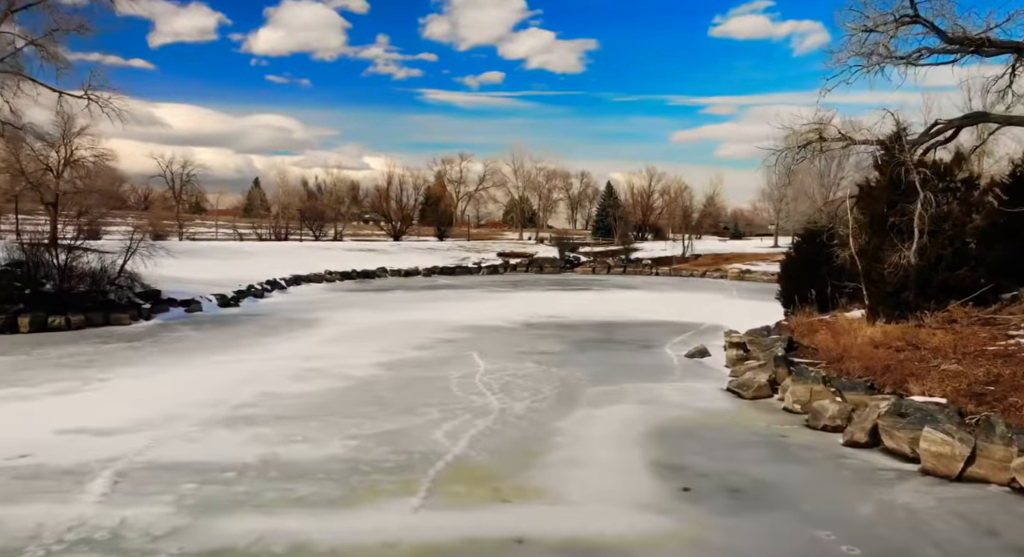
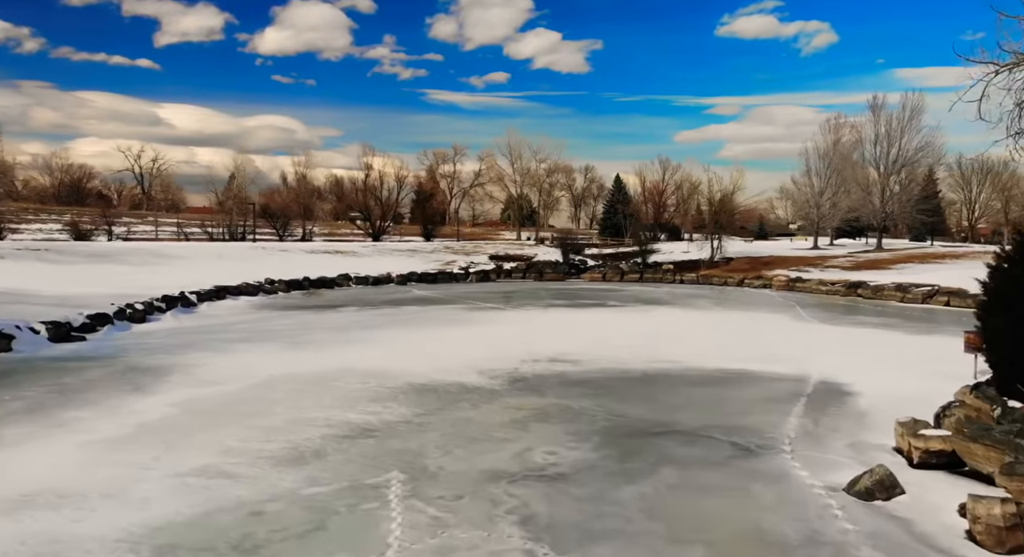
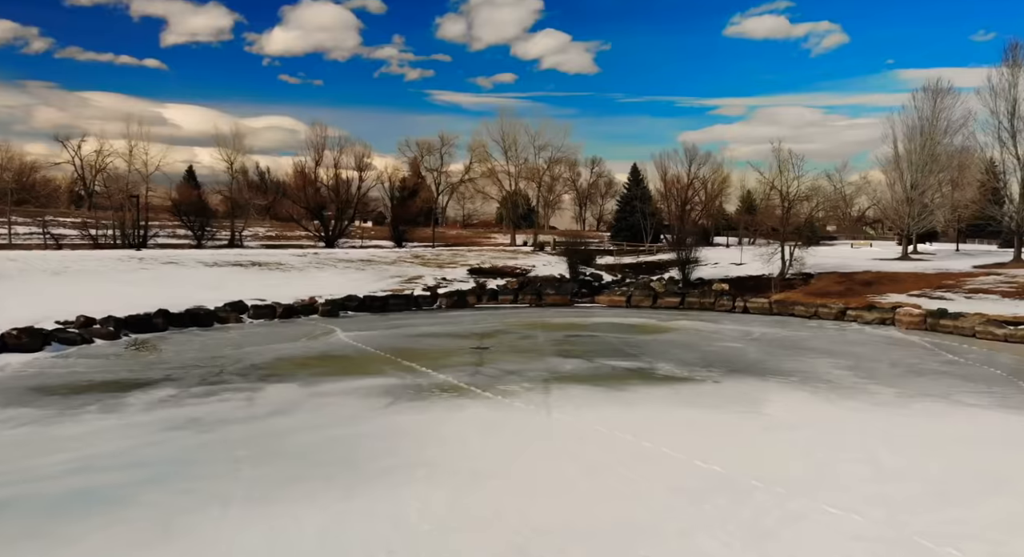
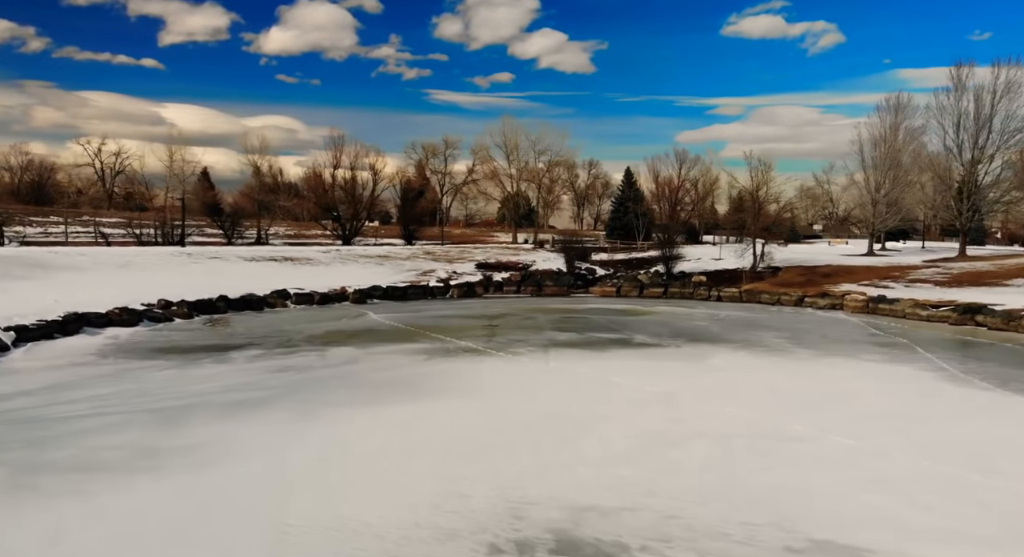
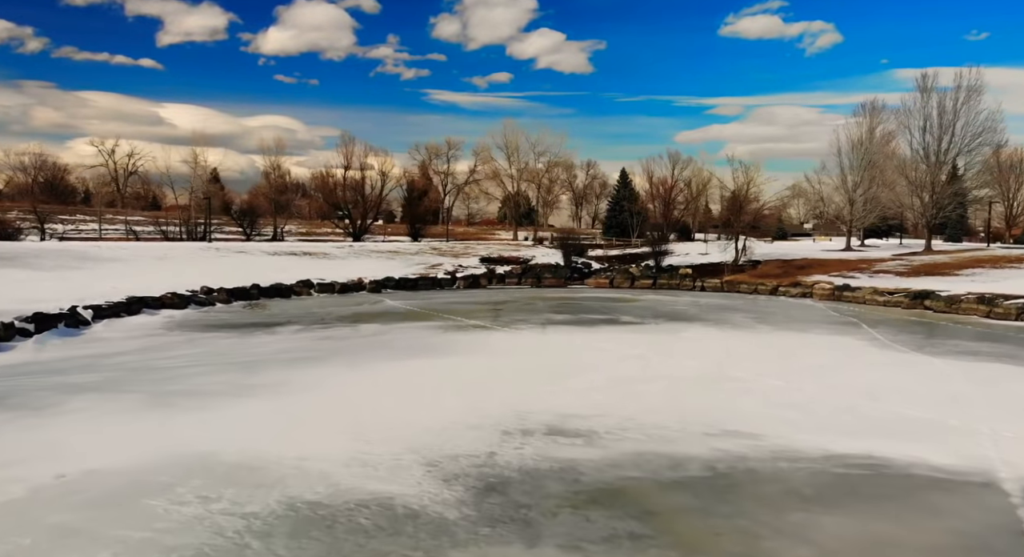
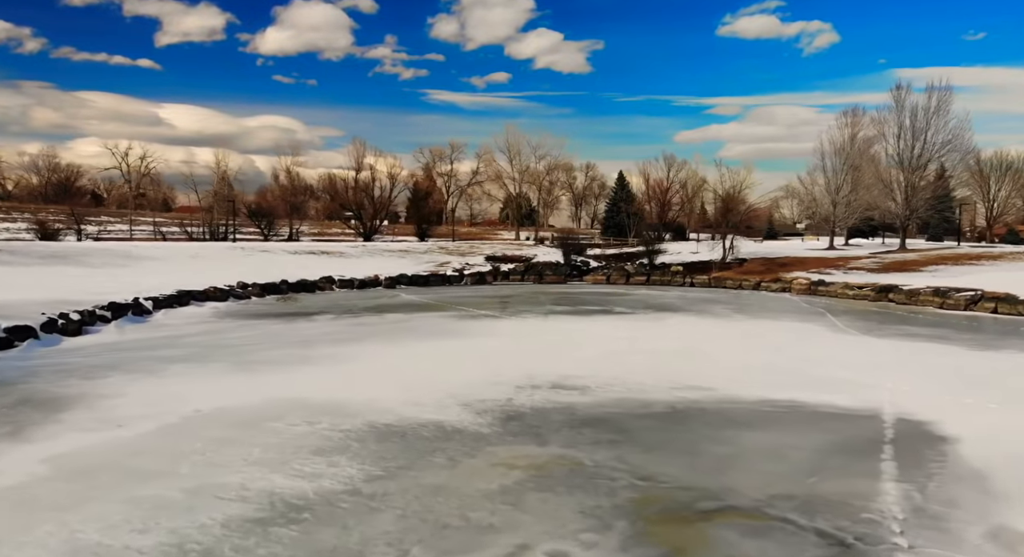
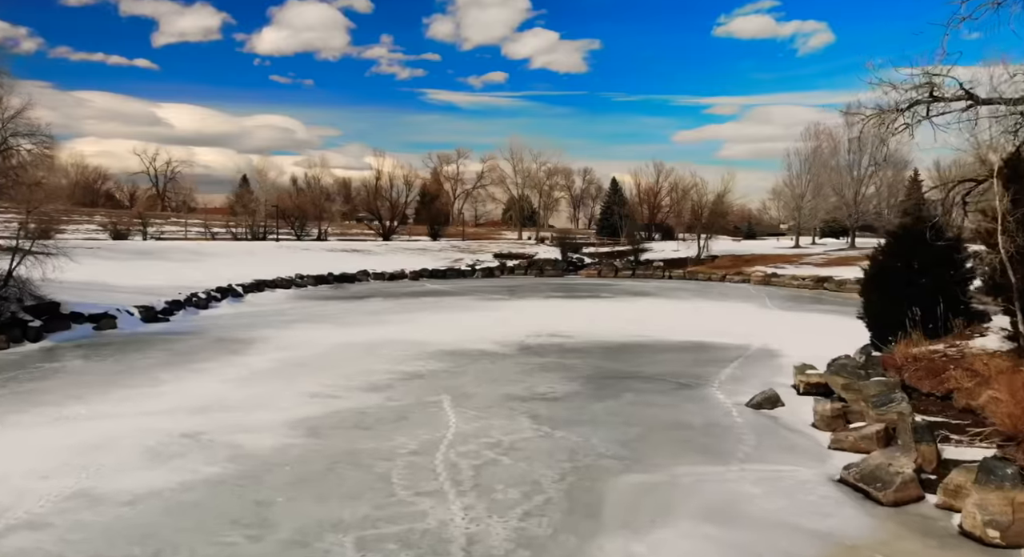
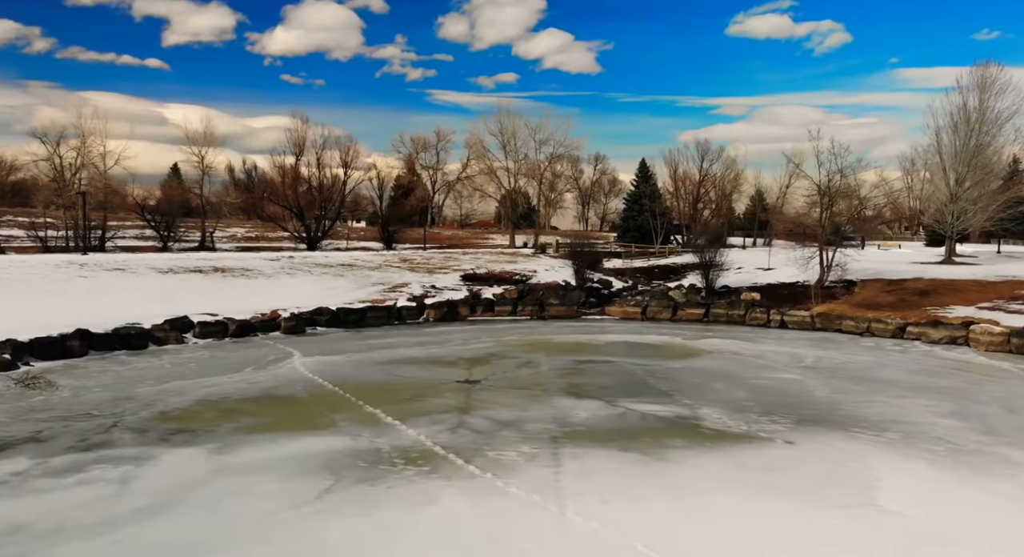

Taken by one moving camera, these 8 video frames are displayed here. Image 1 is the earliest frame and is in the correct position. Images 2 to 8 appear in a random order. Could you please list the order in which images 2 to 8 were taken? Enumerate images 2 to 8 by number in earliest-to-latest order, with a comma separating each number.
7, 2, 6, 5, 4, 3, 8
